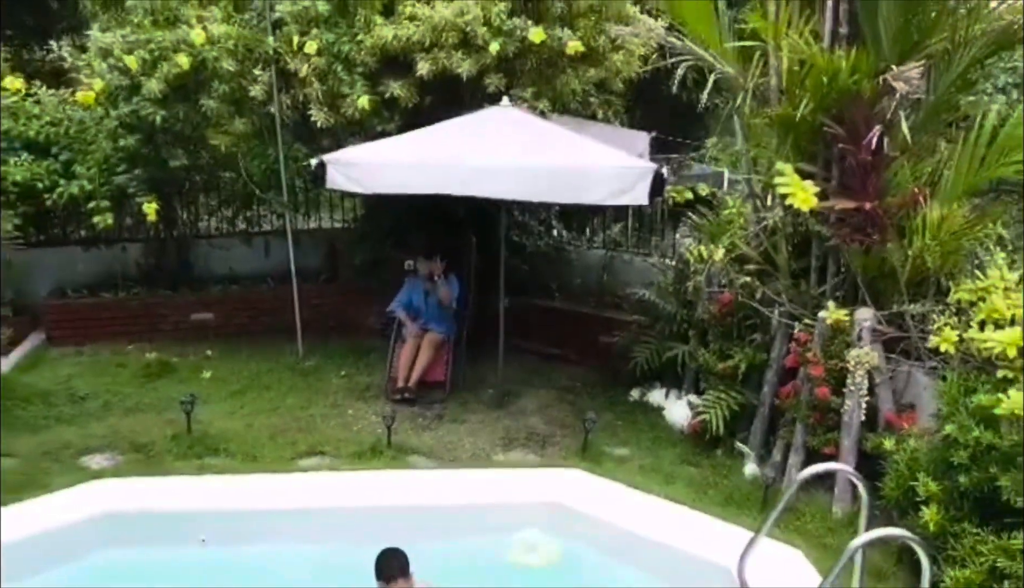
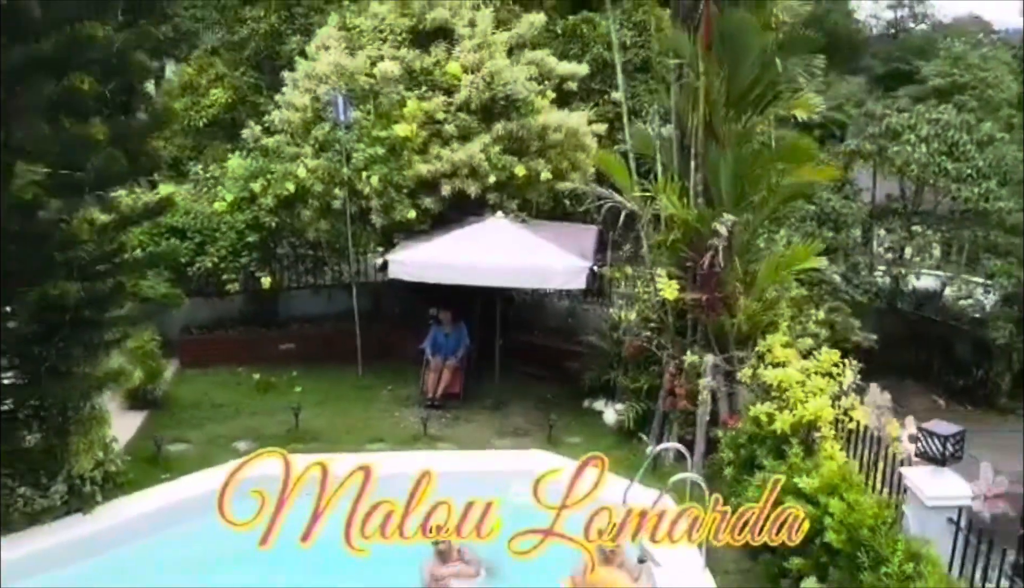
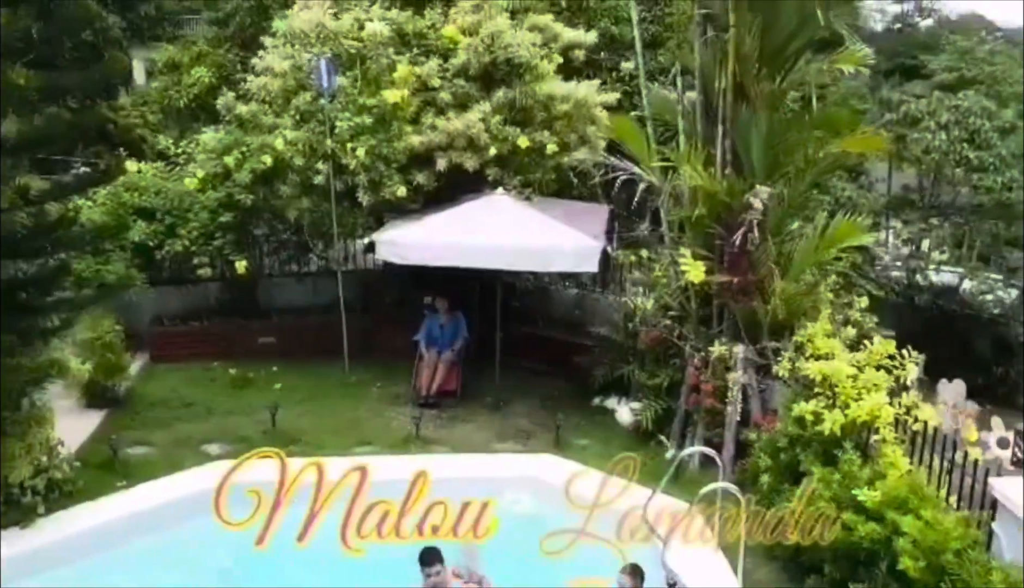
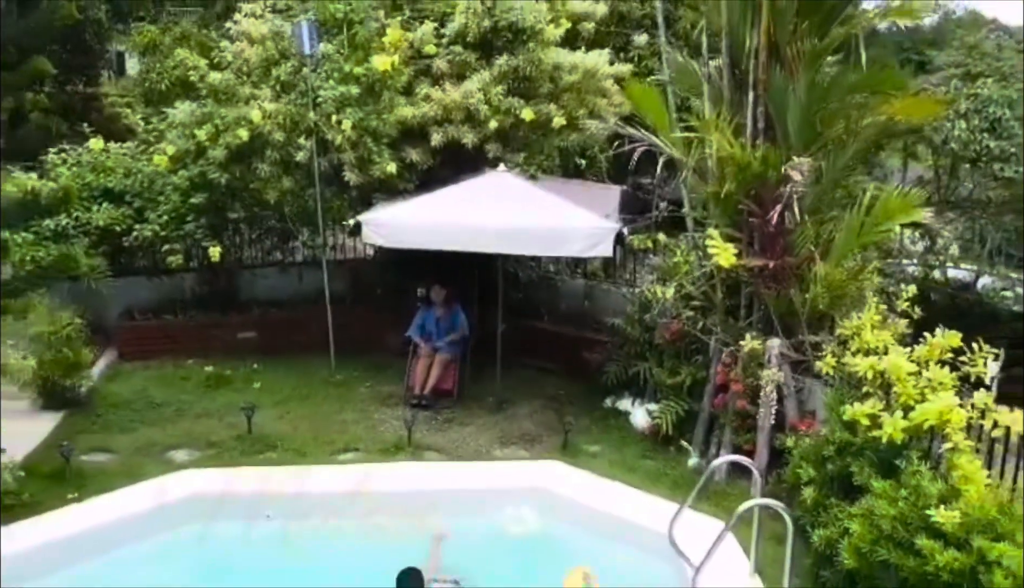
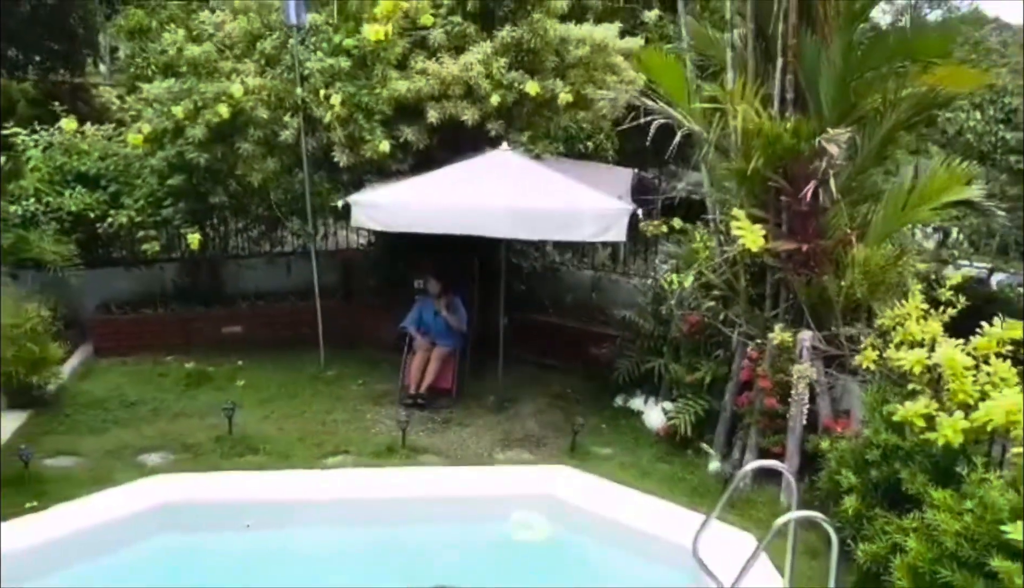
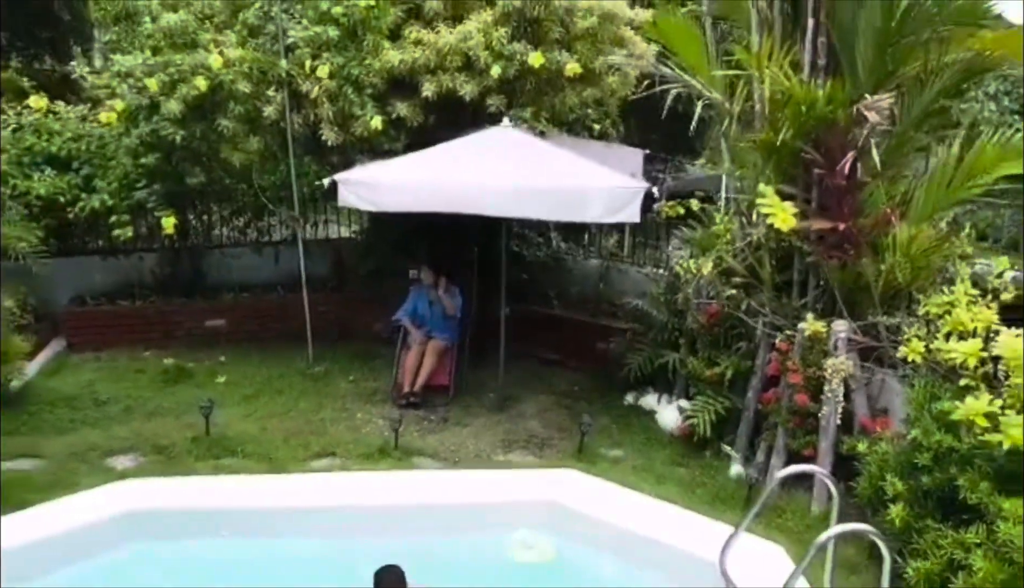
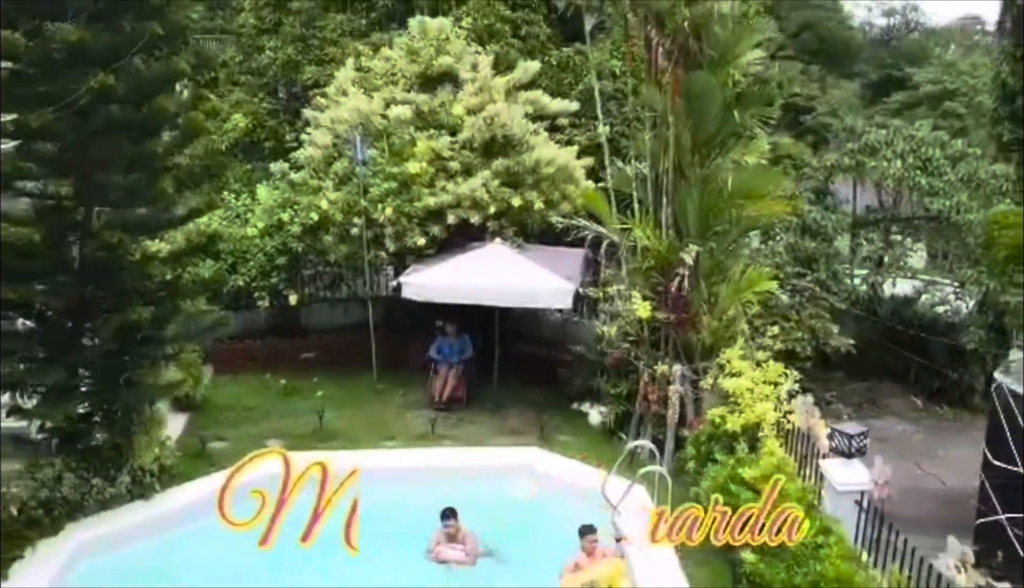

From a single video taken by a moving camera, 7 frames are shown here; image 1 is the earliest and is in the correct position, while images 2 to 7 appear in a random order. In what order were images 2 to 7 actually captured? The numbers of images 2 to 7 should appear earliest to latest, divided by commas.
6, 5, 4, 3, 2, 7
